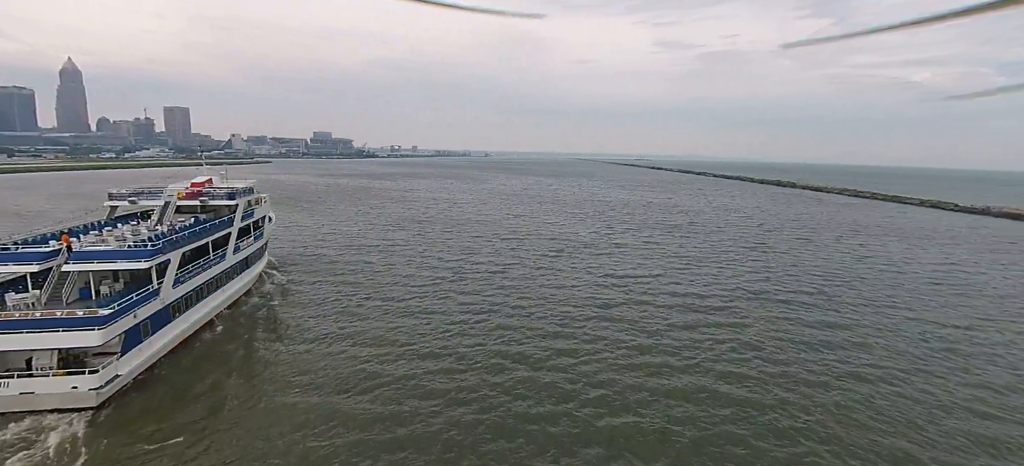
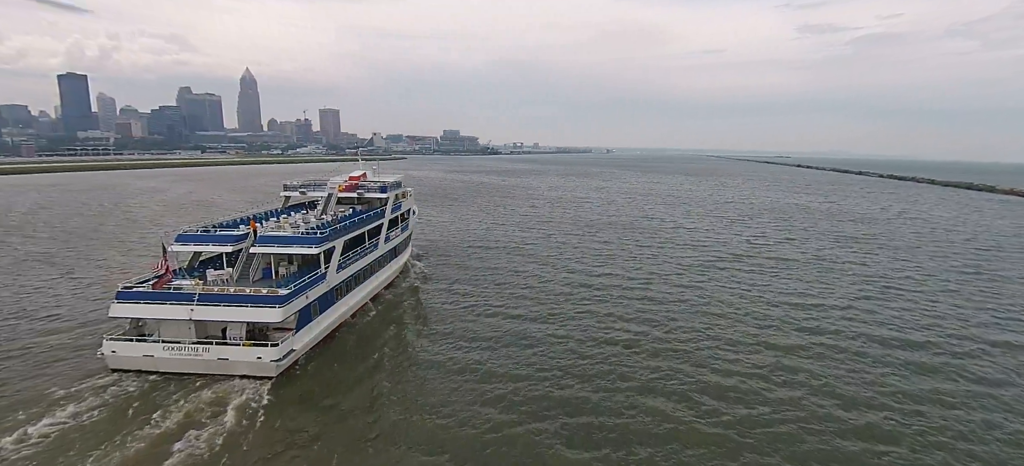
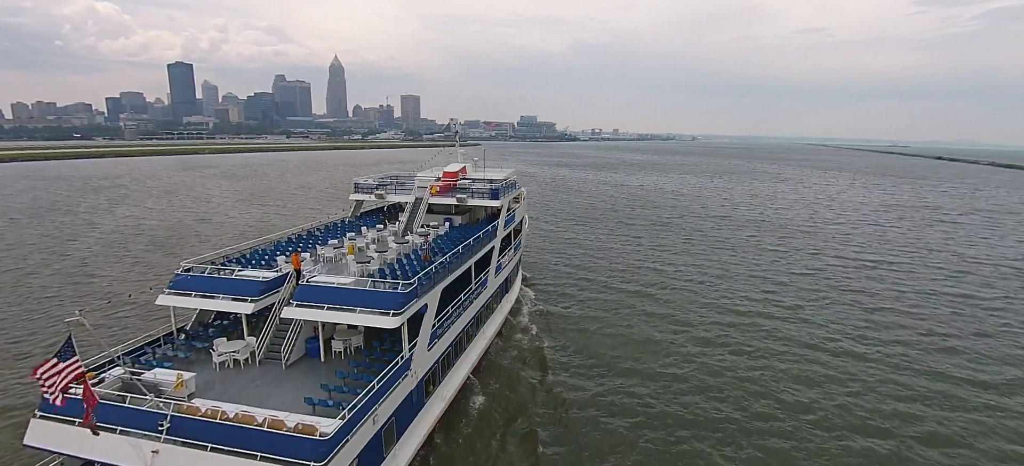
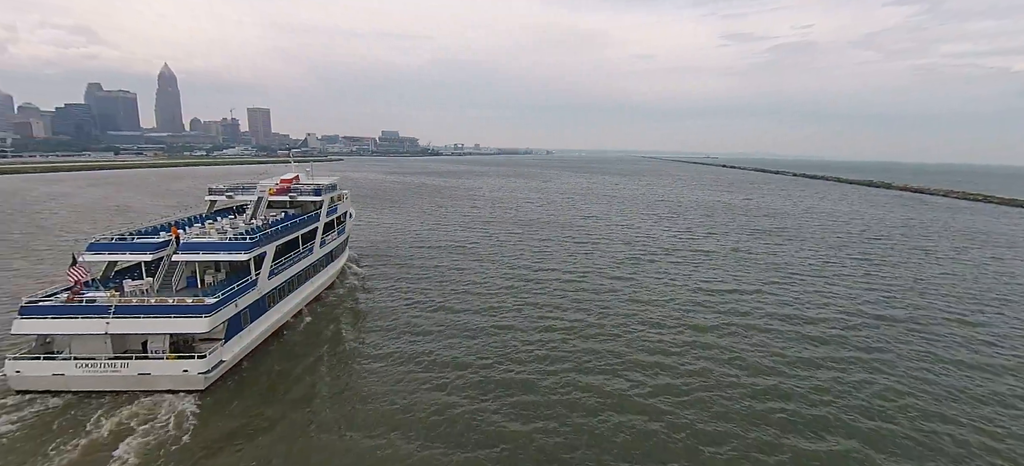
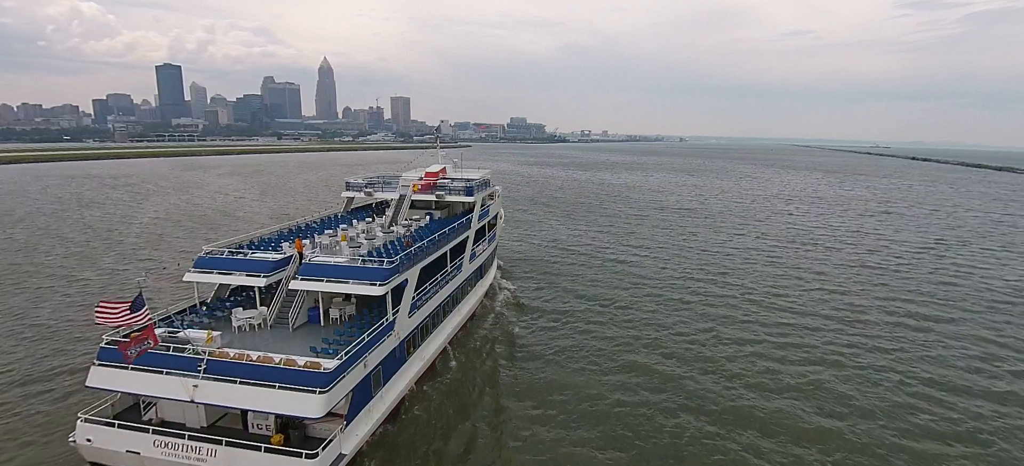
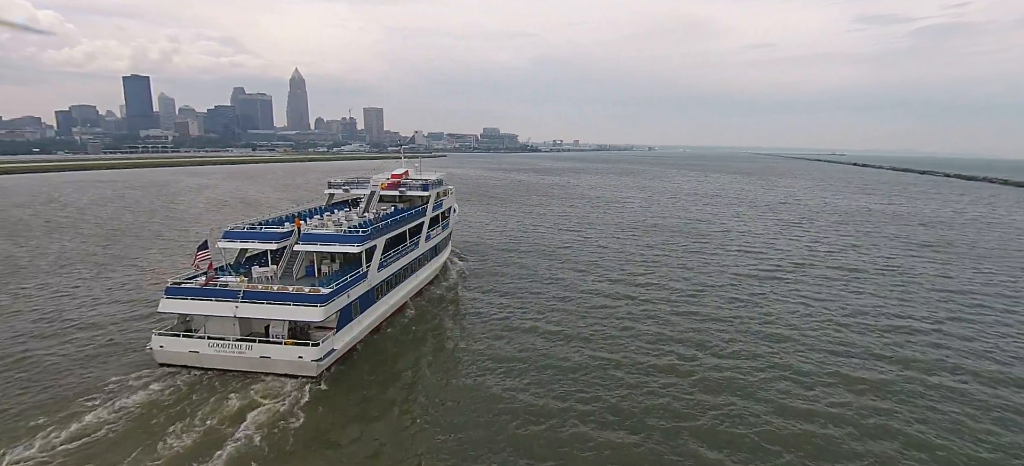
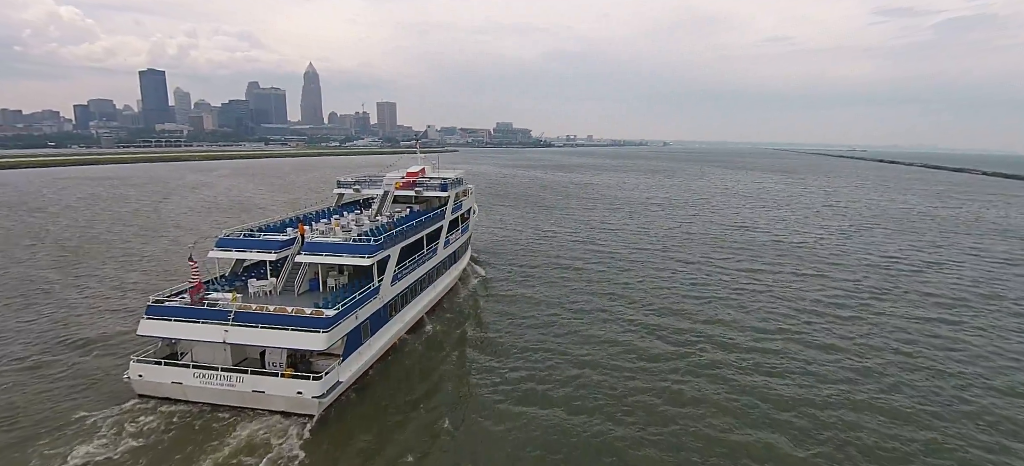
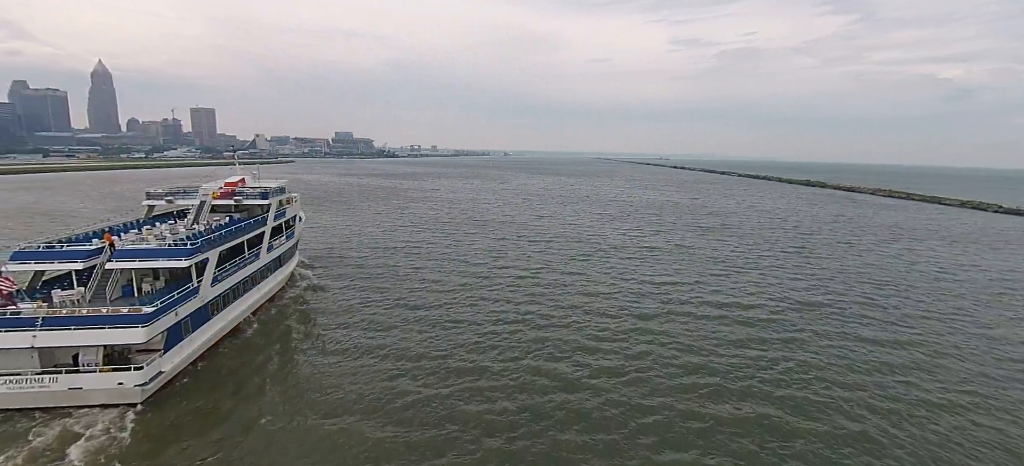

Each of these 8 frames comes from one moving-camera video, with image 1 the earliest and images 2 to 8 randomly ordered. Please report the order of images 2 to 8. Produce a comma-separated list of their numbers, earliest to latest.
8, 4, 2, 6, 7, 5, 3
